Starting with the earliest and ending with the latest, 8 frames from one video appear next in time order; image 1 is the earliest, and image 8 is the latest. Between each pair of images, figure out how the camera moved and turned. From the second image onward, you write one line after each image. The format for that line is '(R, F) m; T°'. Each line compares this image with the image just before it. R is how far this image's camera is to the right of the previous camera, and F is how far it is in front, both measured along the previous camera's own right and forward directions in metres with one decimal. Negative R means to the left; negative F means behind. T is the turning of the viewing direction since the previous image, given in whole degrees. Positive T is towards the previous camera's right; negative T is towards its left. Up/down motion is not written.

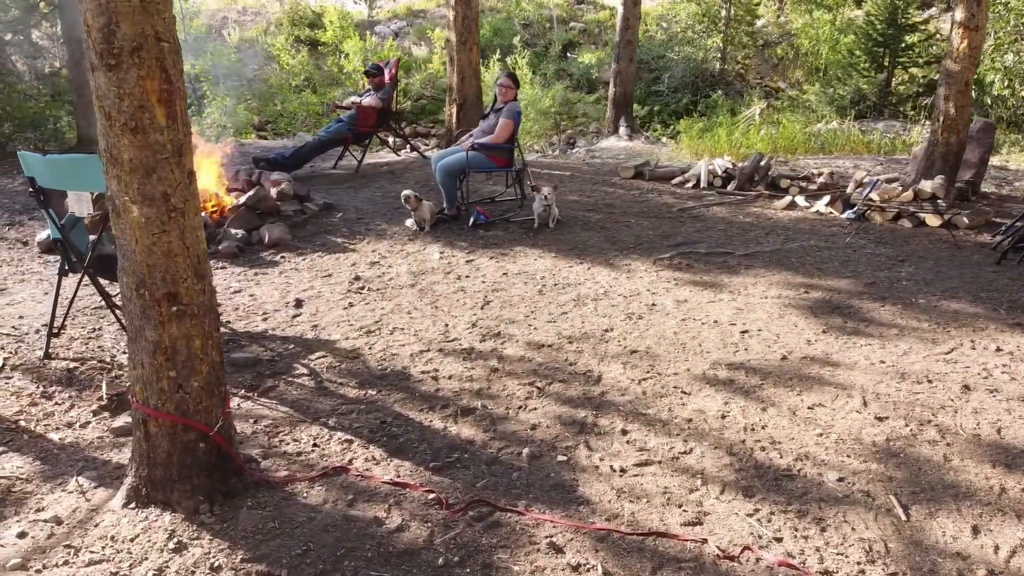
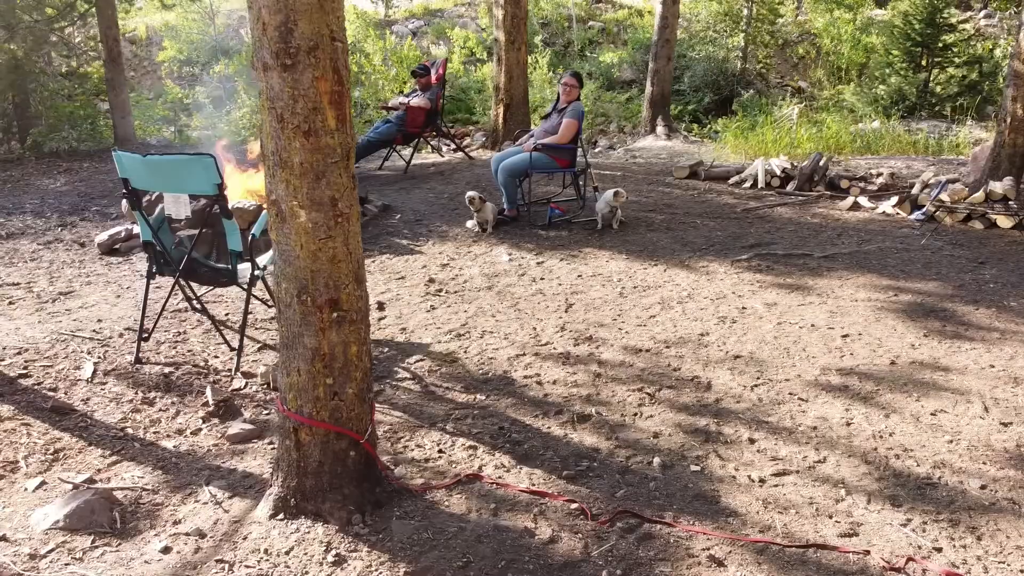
(-0.3, +0.1) m; +1°
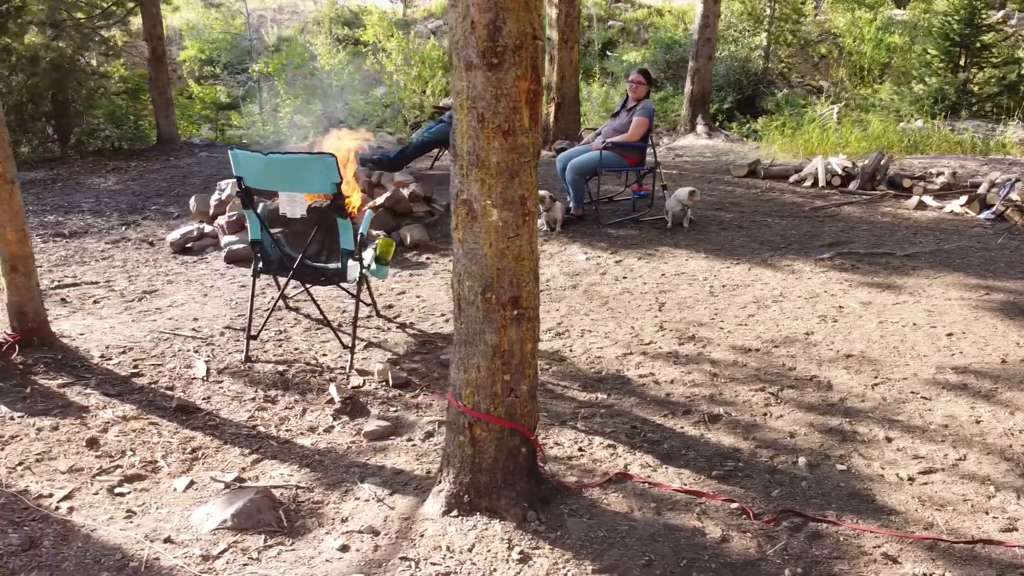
(-0.4, 0.0) m; +1°
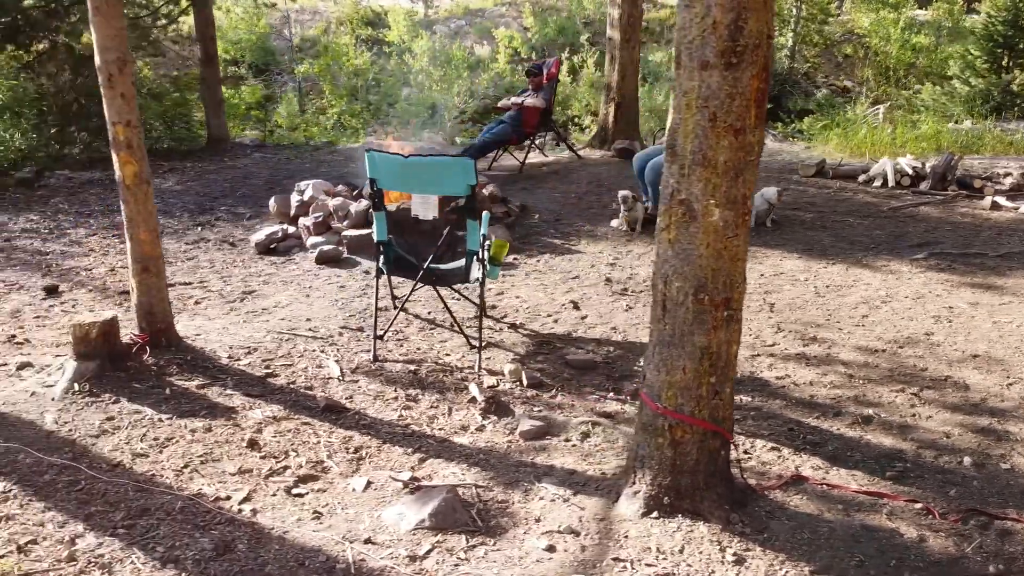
(-0.4, 0.0) m; +1°
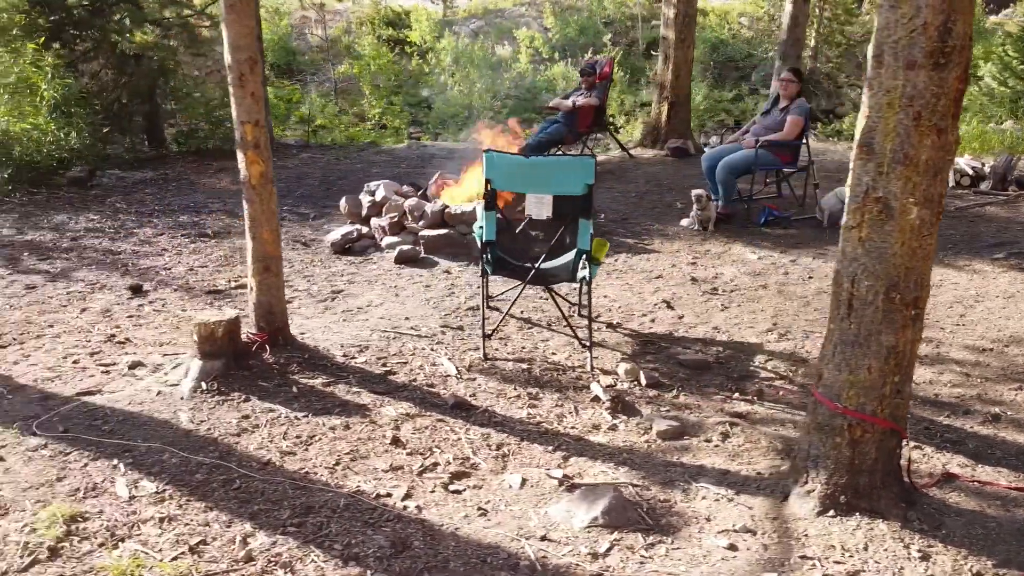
(-0.4, 0.0) m; +1°
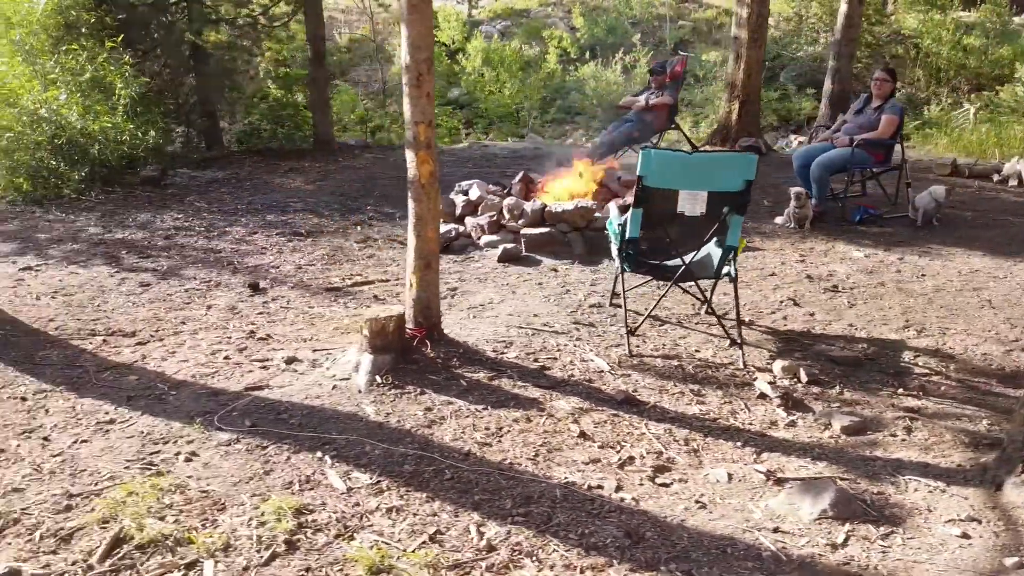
(-0.5, 0.0) m; +1°
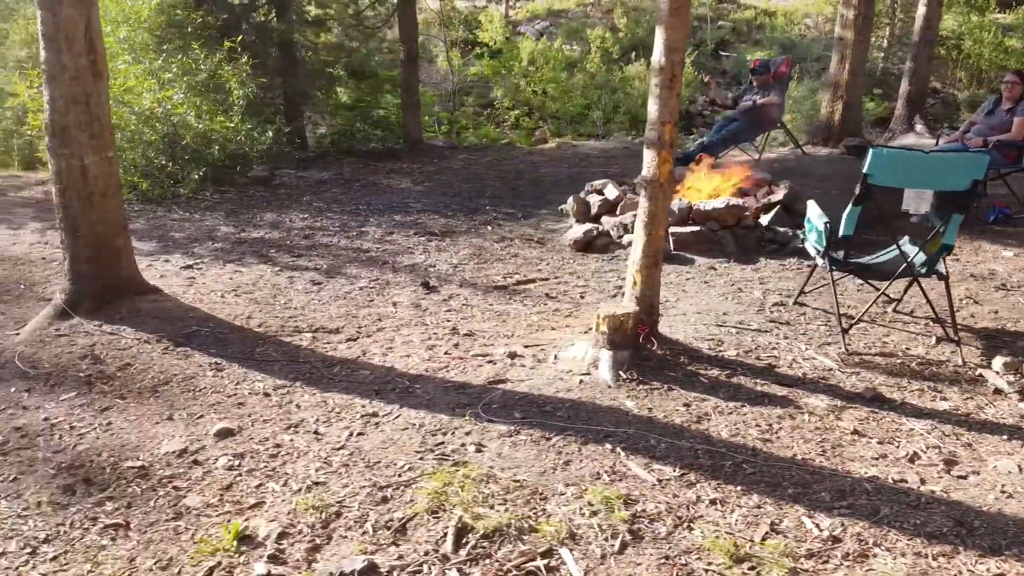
(-0.8, -0.1) m; +1°
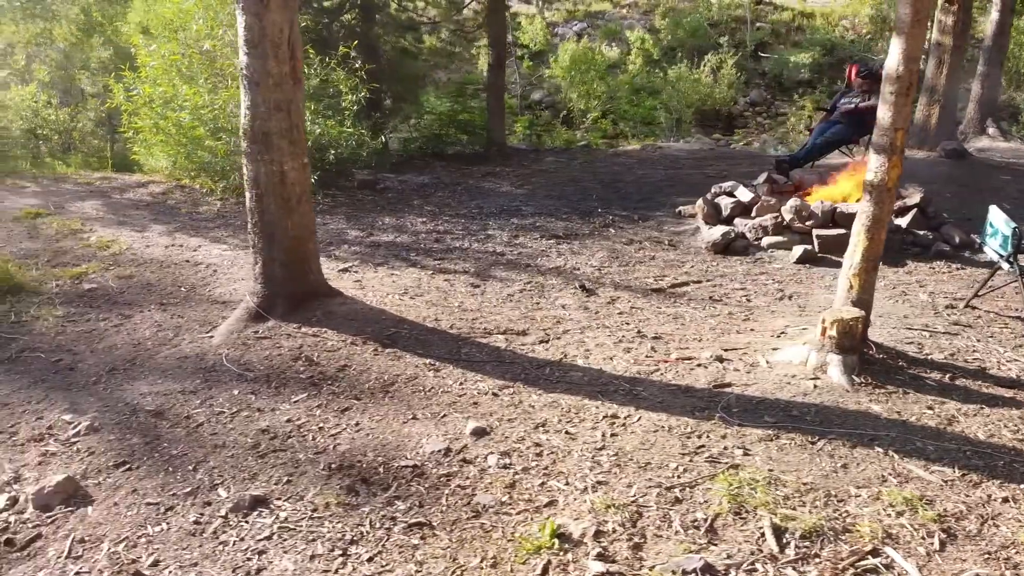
(-0.8, -0.1) m; +1°
